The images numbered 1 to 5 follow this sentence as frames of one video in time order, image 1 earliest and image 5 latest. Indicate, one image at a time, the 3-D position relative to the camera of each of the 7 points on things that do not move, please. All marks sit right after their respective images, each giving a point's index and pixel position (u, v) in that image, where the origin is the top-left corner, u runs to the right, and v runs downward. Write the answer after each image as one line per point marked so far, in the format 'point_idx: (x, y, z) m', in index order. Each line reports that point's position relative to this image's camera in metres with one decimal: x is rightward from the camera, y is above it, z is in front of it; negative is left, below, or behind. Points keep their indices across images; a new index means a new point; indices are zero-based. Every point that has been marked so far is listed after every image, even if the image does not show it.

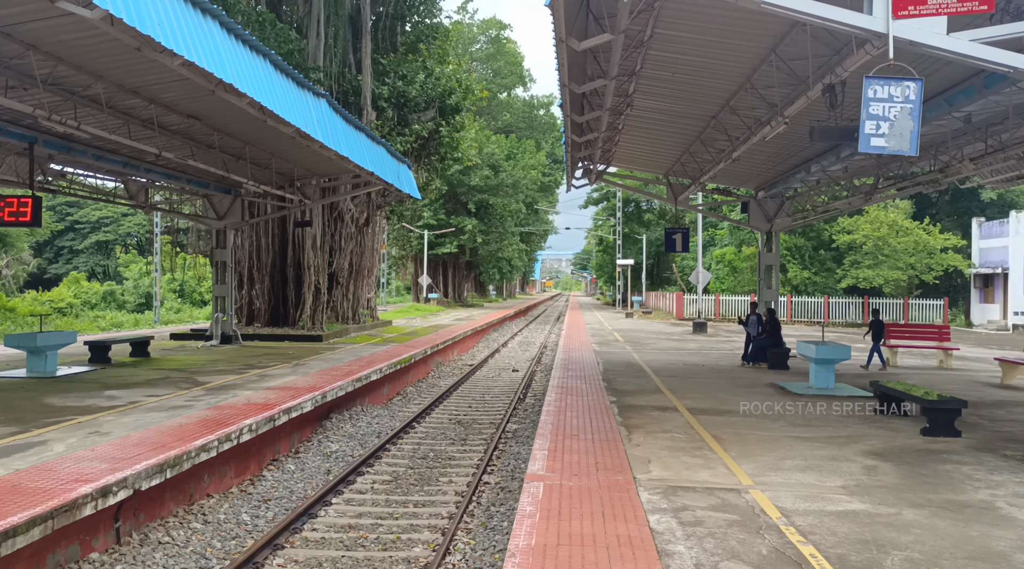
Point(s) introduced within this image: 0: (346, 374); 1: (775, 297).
0: (-2.8, -1.5, +14.9) m
1: (+5.9, -0.3, +19.8) m
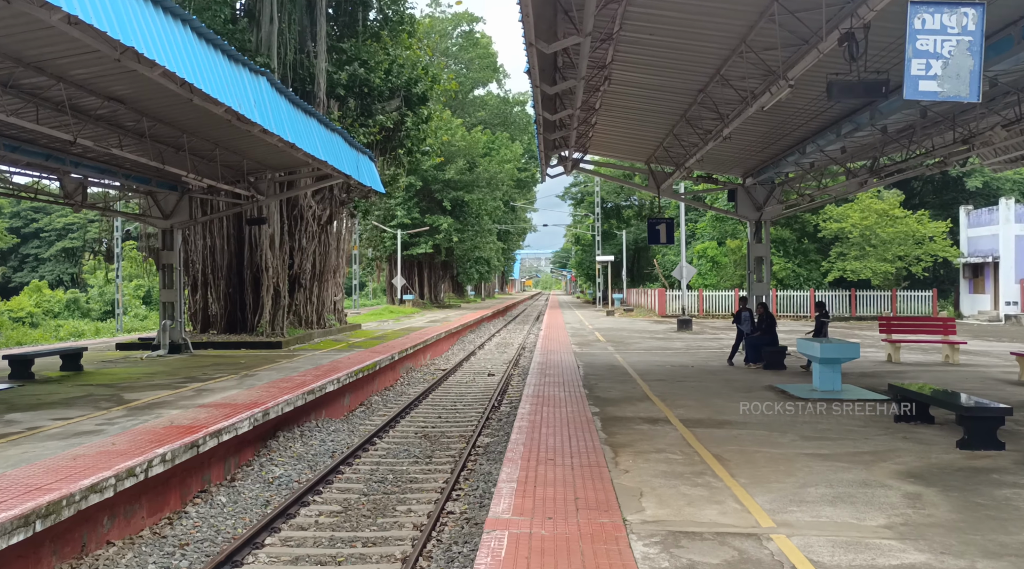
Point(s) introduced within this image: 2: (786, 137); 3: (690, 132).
0: (-3.3, -1.6, +13.4) m
1: (+5.3, -0.1, +18.5) m
2: (+4.4, +2.4, +14.1) m
3: (+3.2, +2.7, +15.5) m
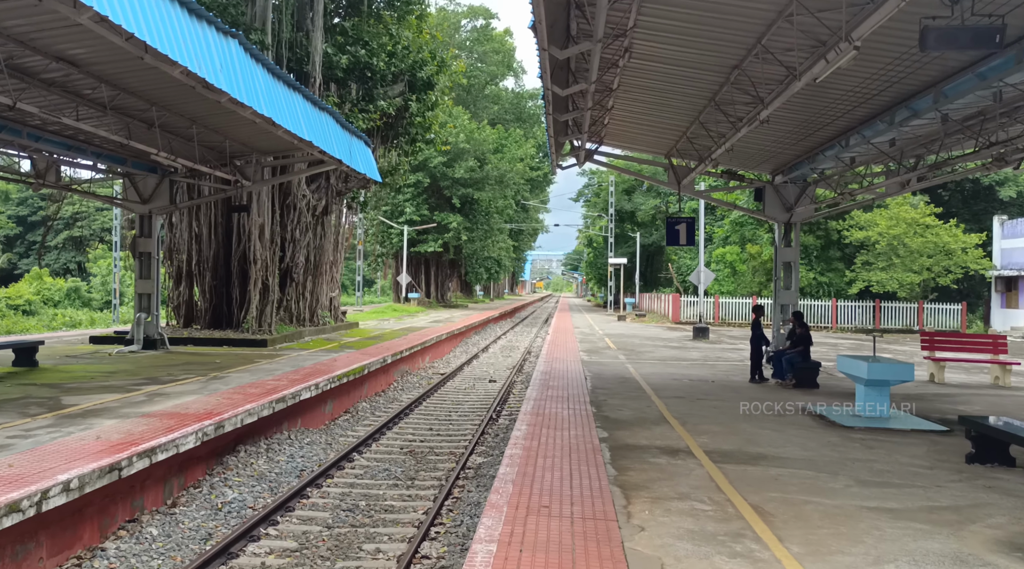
0: (-3.3, -1.5, +11.9) m
1: (+5.4, -0.3, +16.8) m
2: (+4.5, +2.3, +12.5) m
3: (+3.3, +2.6, +13.9) m
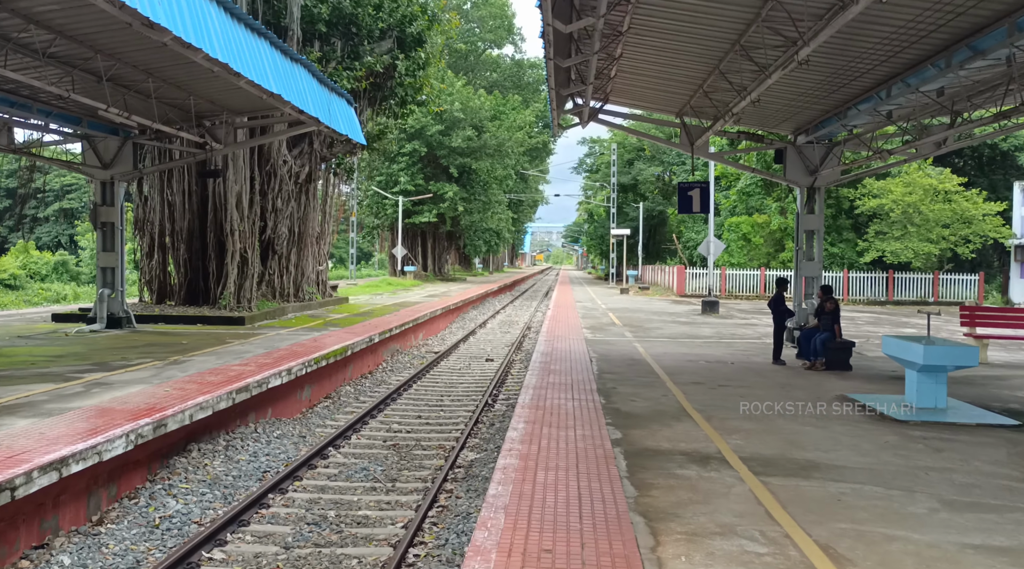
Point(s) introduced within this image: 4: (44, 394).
0: (-3.4, -1.1, +10.4) m
1: (+5.4, +0.2, +15.3) m
2: (+4.4, +2.6, +10.9) m
3: (+3.2, +3.0, +12.3) m
4: (-4.7, -1.1, +8.9) m
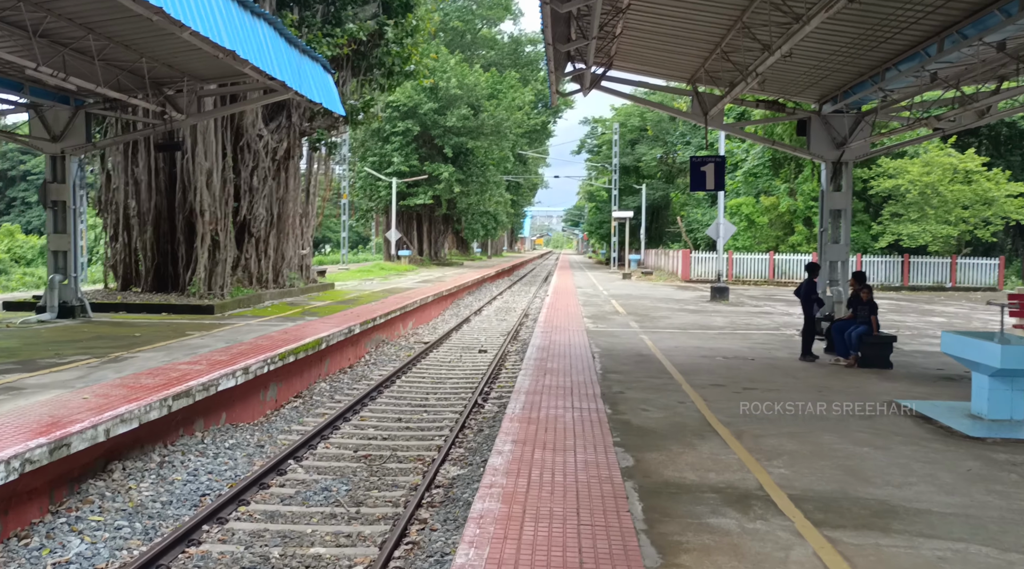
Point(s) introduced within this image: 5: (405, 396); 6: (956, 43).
0: (-3.5, -1.0, +8.9) m
1: (+5.3, +0.5, +13.8) m
2: (+4.3, +2.8, +9.3) m
3: (+3.1, +3.2, +10.7) m
4: (-4.8, -1.0, +7.4) m
5: (-1.6, -1.6, +12.5) m
6: (+4.8, +2.6, +9.5) m
